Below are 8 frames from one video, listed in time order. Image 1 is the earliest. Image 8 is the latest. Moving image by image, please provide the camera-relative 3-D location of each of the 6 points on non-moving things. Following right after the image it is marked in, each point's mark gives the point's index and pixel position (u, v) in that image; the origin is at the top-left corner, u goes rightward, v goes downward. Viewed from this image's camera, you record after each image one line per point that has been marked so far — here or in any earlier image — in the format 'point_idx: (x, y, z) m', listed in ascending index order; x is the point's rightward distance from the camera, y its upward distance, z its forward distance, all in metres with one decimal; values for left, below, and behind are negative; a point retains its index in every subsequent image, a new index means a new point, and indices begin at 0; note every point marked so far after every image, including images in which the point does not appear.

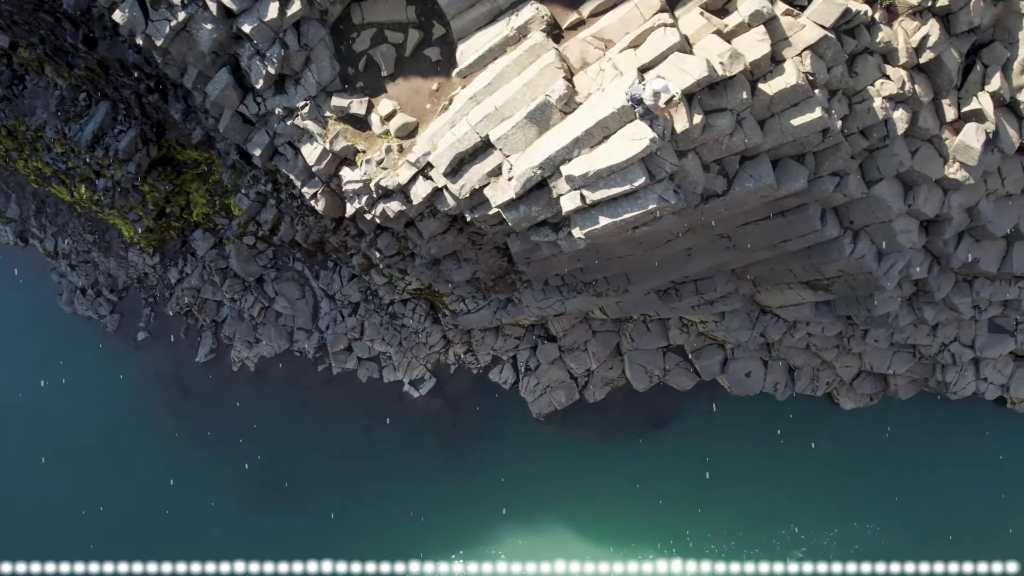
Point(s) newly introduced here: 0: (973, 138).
0: (+2.4, +0.8, +4.2) m
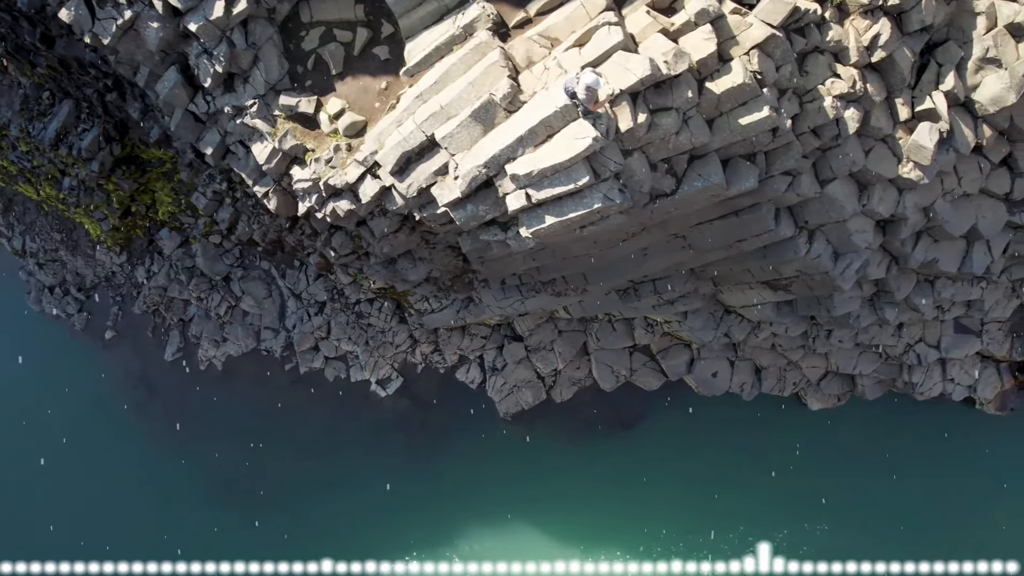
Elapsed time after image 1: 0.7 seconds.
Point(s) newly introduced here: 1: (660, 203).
0: (+2.2, +0.8, +4.2) m
1: (+0.7, +0.4, +4.1) m
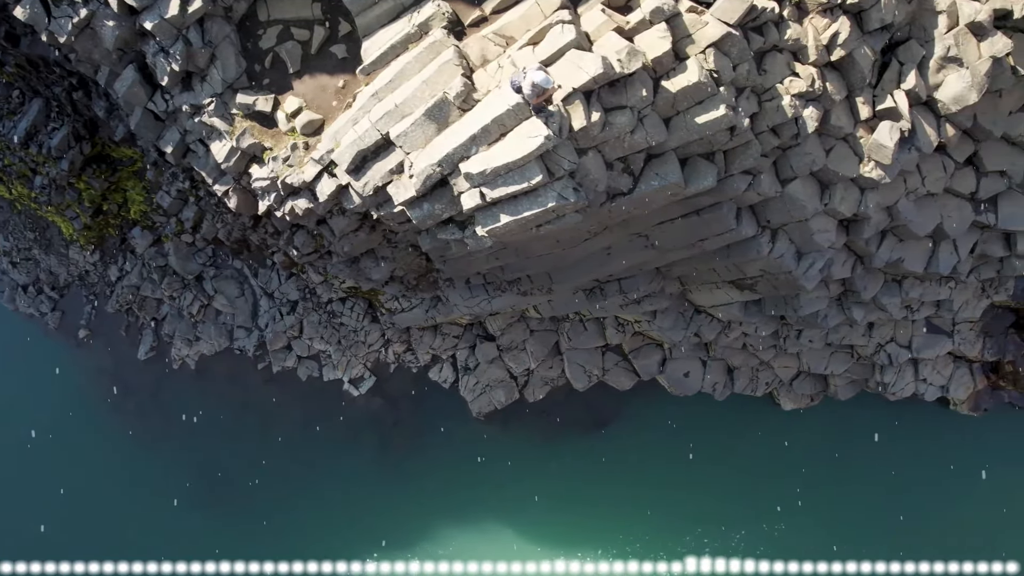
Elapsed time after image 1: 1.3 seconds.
0: (+2.0, +0.8, +4.2) m
1: (+0.5, +0.4, +4.1) m
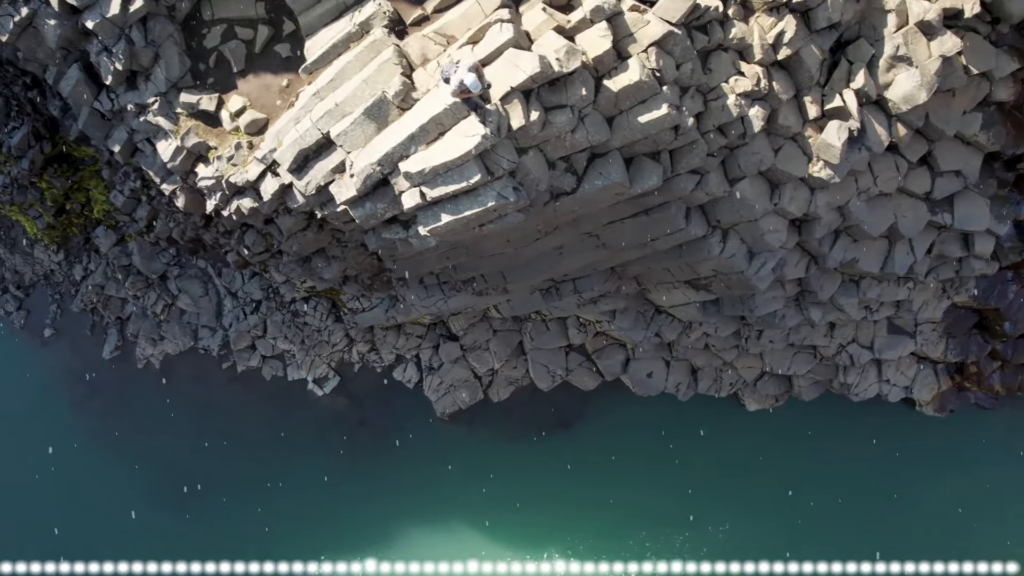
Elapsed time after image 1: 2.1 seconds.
0: (+1.7, +0.8, +4.2) m
1: (+0.2, +0.4, +4.1) m
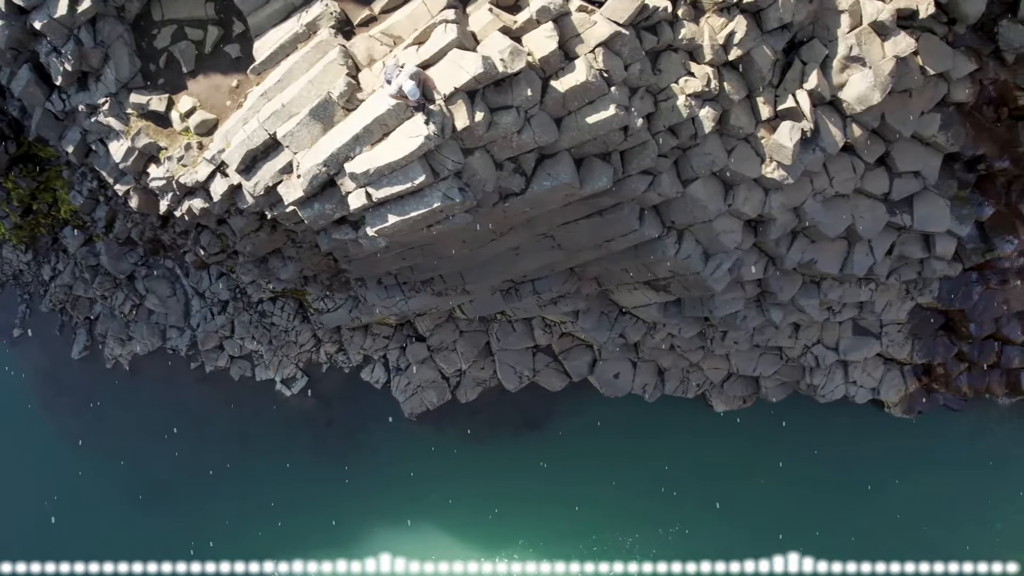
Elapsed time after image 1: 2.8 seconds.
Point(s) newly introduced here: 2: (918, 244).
0: (+1.4, +0.8, +4.2) m
1: (0.0, +0.4, +4.1) m
2: (+2.5, +0.3, +5.0) m
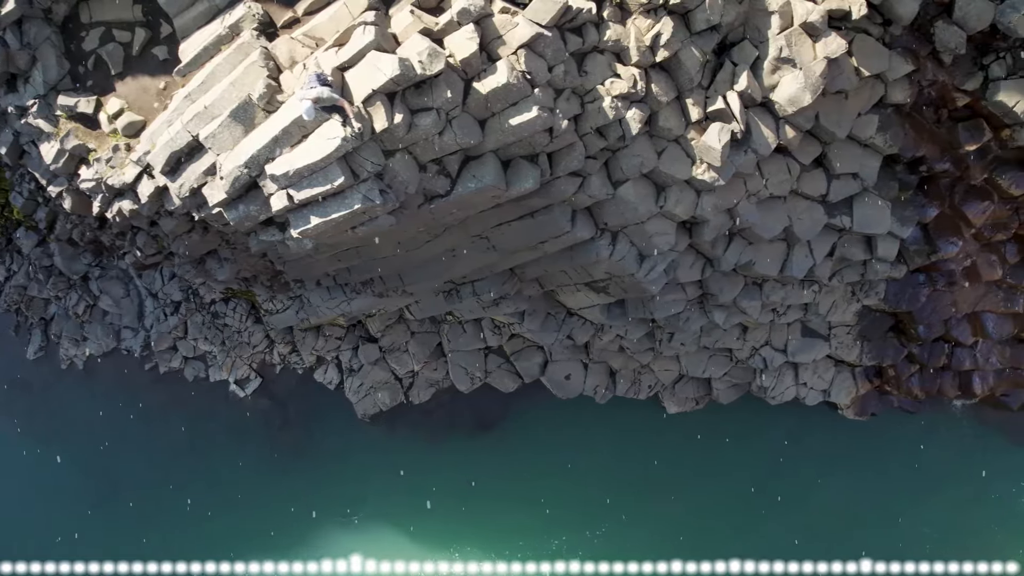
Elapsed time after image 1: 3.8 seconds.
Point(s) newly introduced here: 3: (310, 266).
0: (+1.1, +0.8, +4.2) m
1: (-0.4, +0.4, +4.1) m
2: (+2.2, +0.3, +5.0) m
3: (-1.2, +0.1, +4.6) m
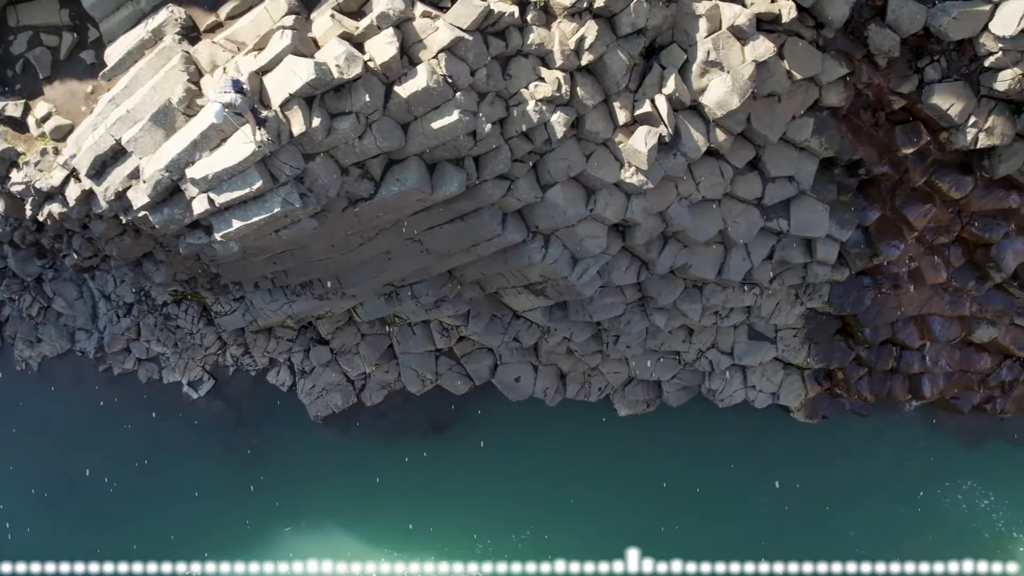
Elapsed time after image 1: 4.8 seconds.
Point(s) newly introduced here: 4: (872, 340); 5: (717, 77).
0: (+0.7, +0.8, +4.2) m
1: (-0.8, +0.4, +4.1) m
2: (+1.8, +0.2, +5.0) m
3: (-1.5, +0.1, +4.6) m
4: (+2.5, -0.4, +5.5) m
5: (+1.1, +1.1, +4.2) m
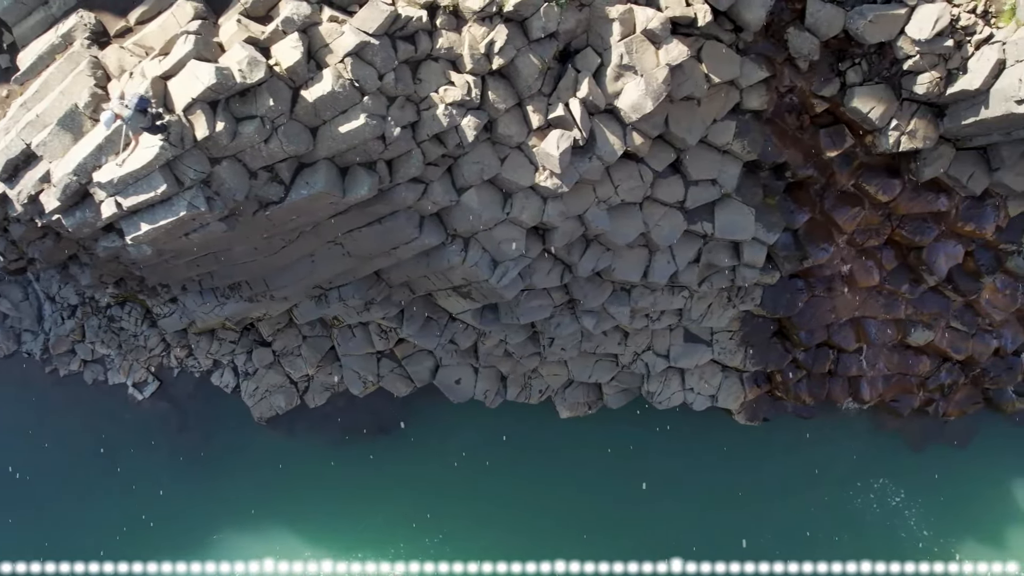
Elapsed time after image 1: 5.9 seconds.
0: (+0.2, +0.7, +4.2) m
1: (-1.2, +0.4, +4.1) m
2: (+1.3, +0.2, +5.0) m
3: (-2.0, +0.1, +4.7) m
4: (+2.0, -0.4, +5.5) m
5: (+0.6, +1.1, +4.2) m
